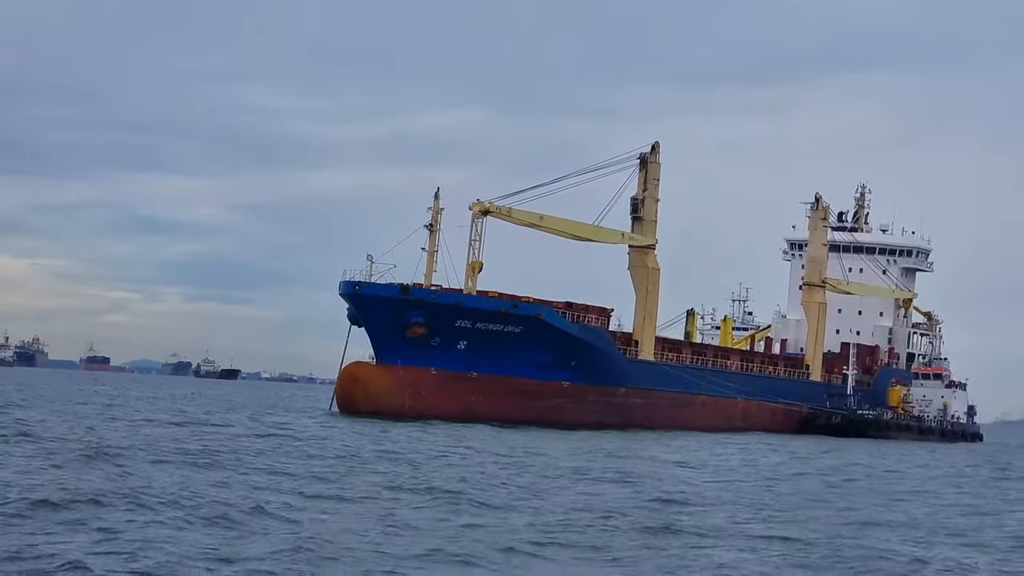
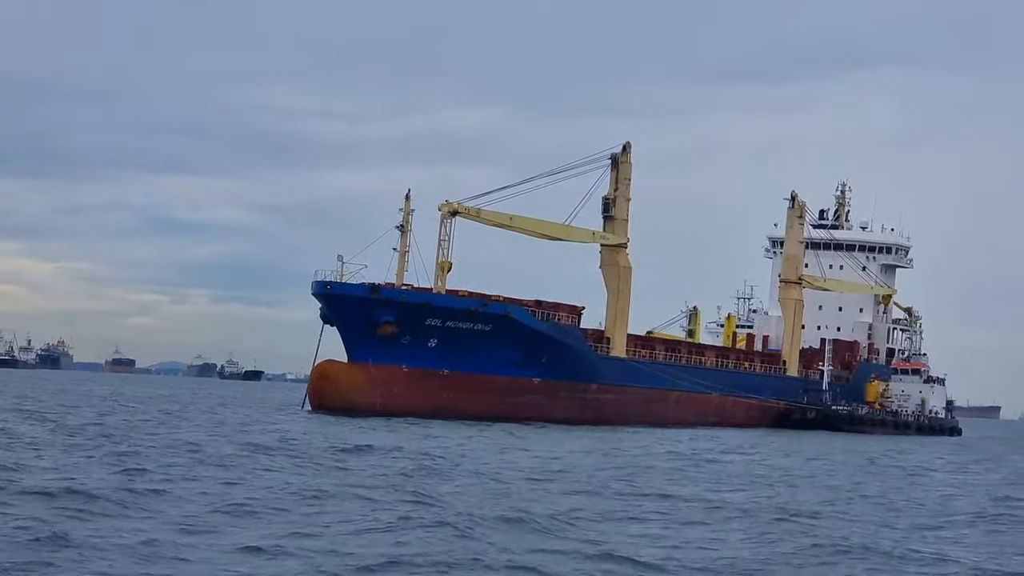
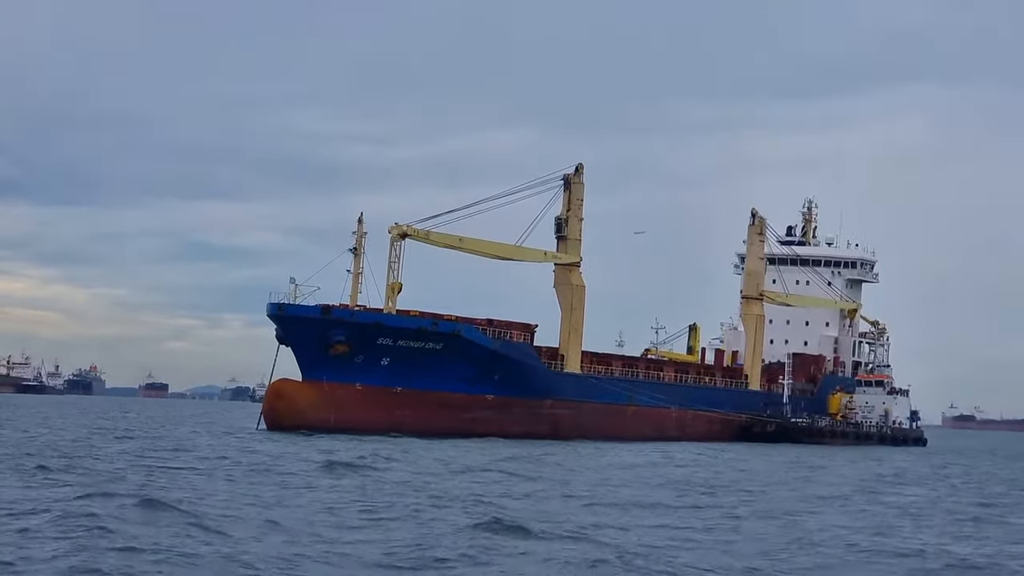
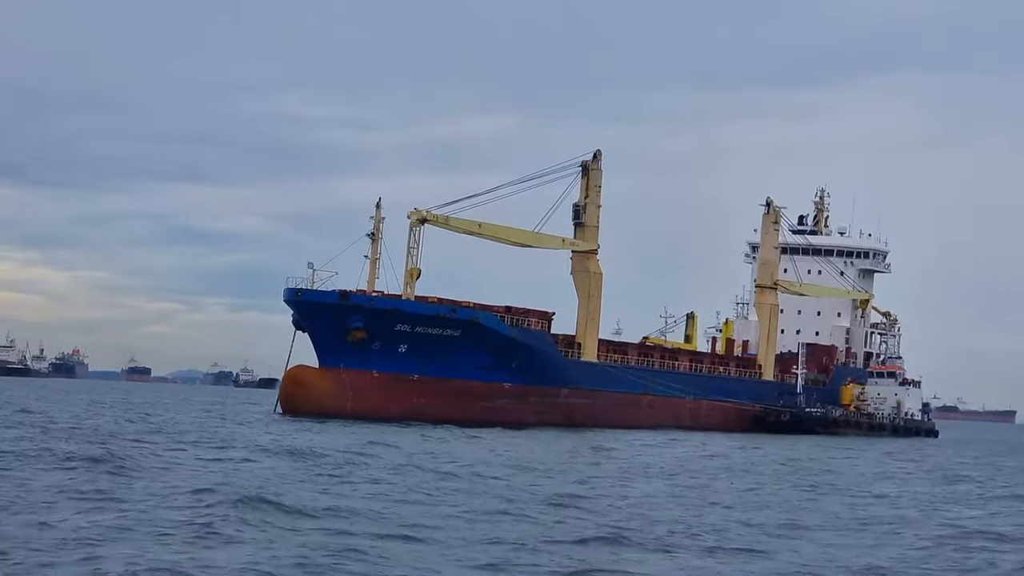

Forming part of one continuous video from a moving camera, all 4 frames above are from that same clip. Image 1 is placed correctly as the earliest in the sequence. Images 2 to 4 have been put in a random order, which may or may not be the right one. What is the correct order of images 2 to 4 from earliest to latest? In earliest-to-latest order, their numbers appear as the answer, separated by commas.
2, 4, 3
